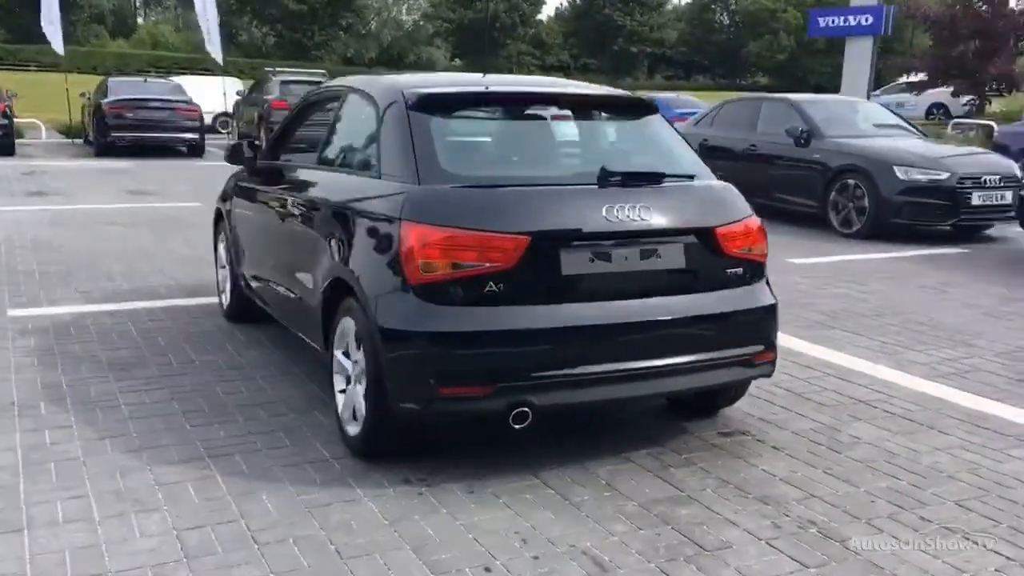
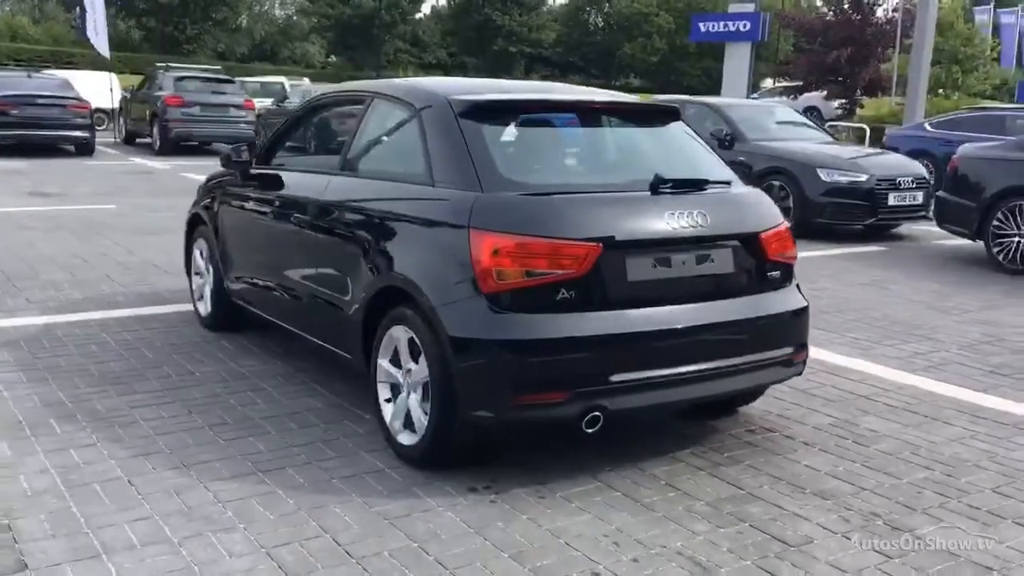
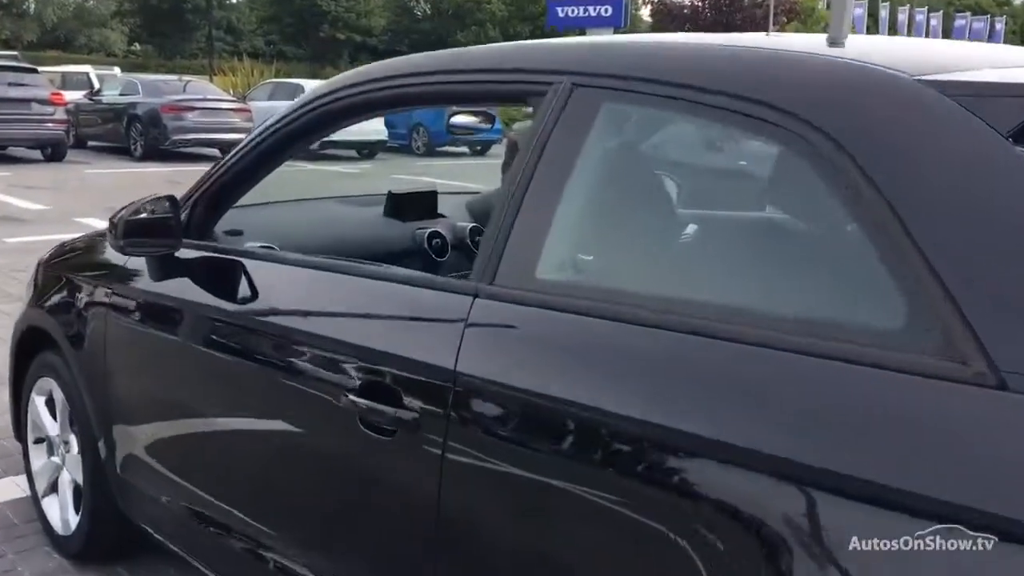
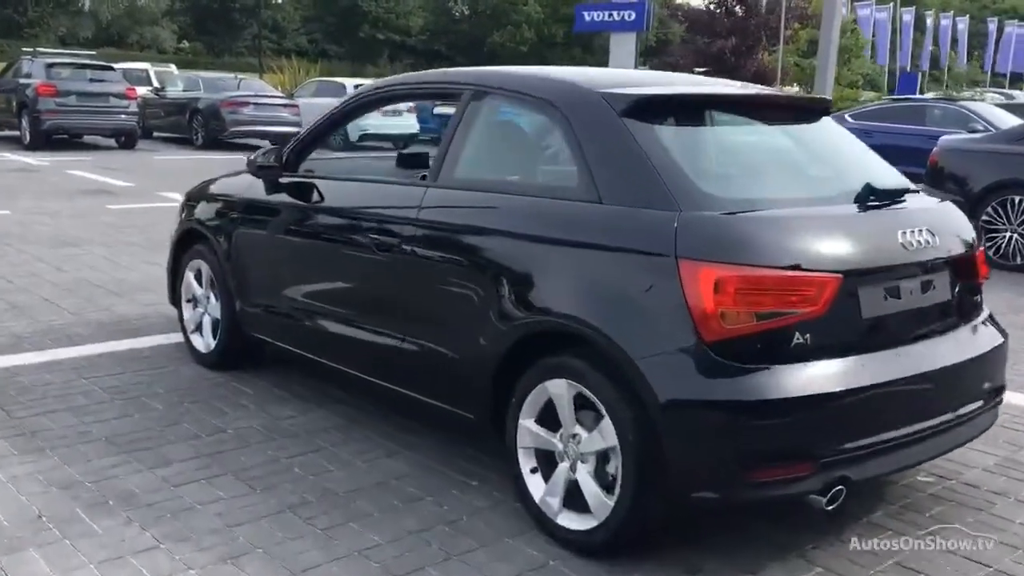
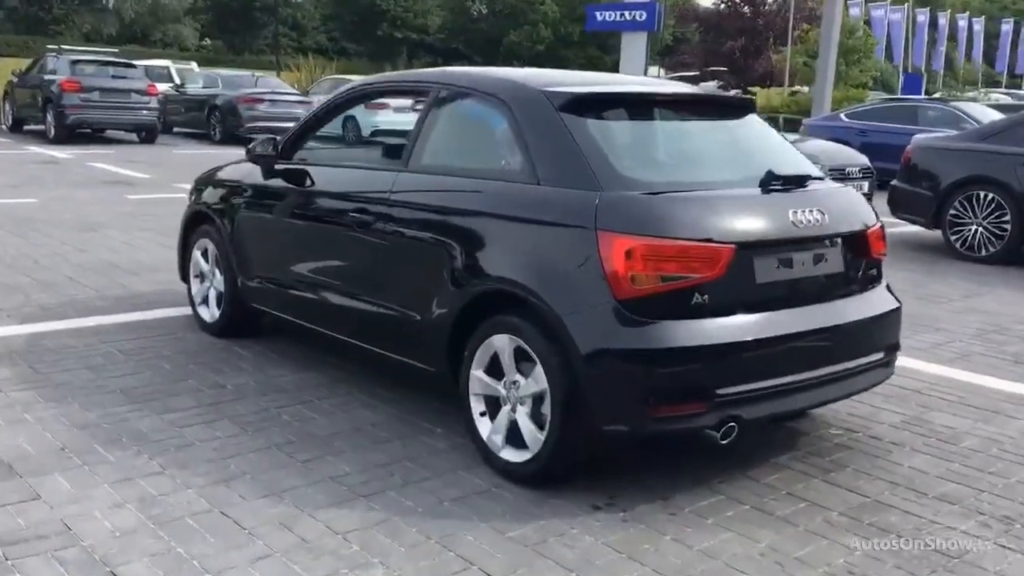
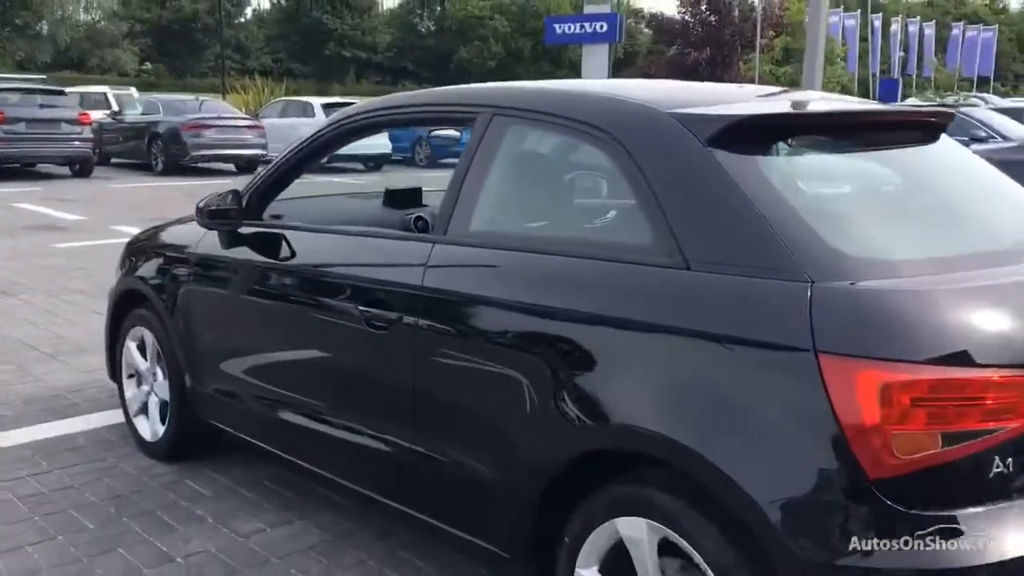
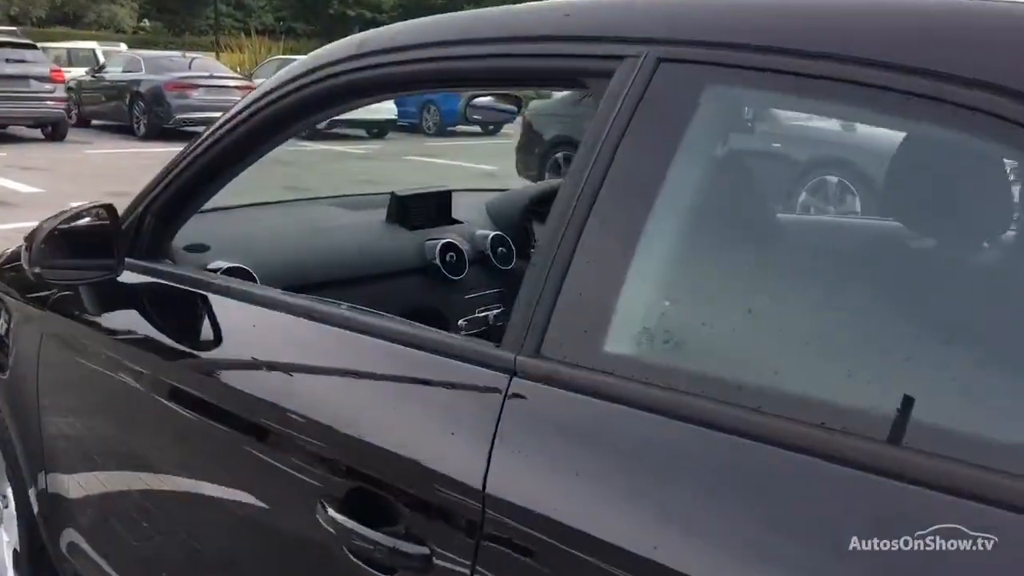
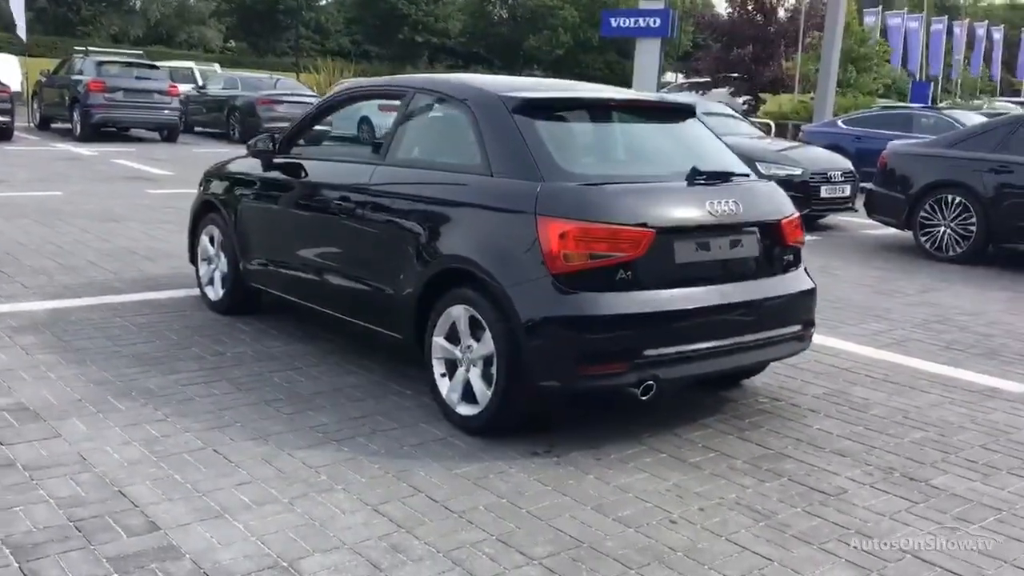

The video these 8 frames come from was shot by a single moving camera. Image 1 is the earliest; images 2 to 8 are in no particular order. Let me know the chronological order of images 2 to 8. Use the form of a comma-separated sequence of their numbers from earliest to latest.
2, 8, 5, 4, 6, 3, 7
